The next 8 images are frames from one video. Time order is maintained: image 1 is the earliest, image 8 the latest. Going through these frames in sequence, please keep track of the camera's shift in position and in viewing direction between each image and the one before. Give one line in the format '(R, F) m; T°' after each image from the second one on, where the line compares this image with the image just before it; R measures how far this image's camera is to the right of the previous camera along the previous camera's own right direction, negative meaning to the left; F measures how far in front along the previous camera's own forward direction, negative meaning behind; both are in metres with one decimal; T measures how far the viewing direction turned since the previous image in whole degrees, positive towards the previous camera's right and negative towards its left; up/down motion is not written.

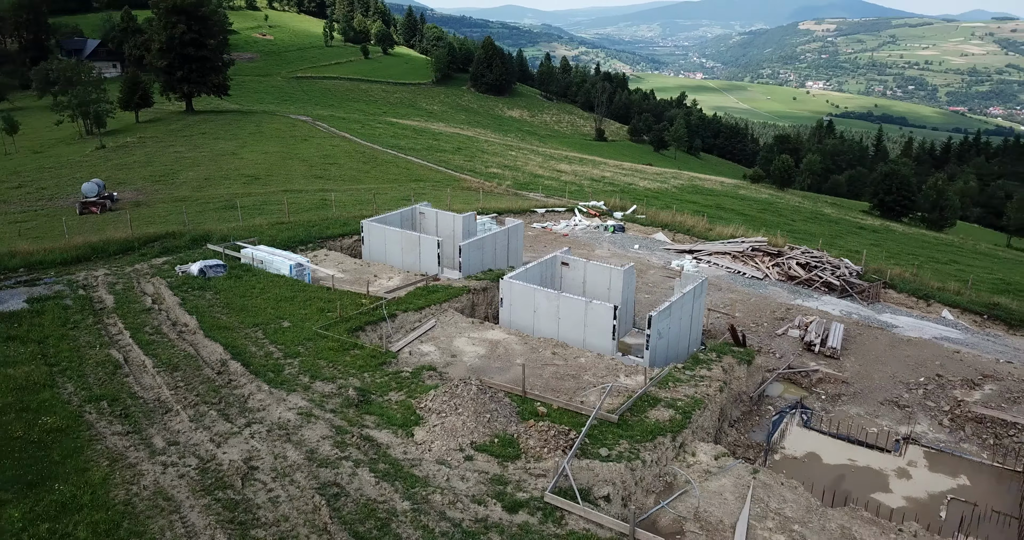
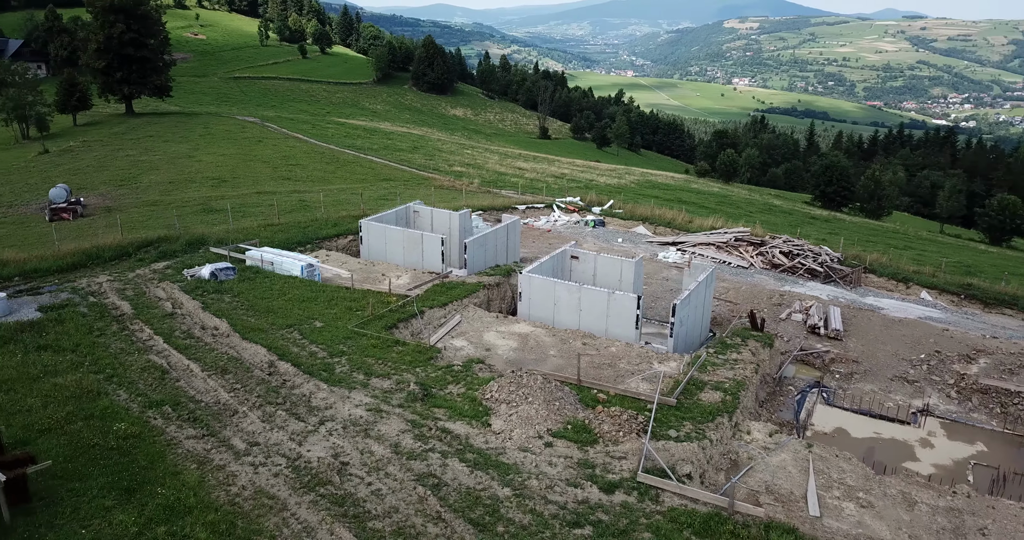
(-2.2, -0.2) m; +5°
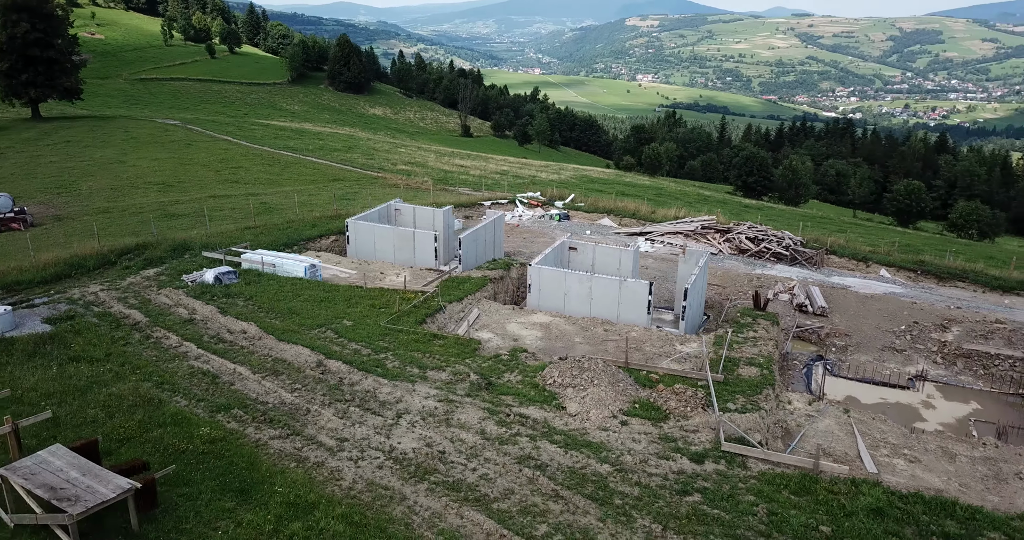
(-2.6, -0.3) m; +6°
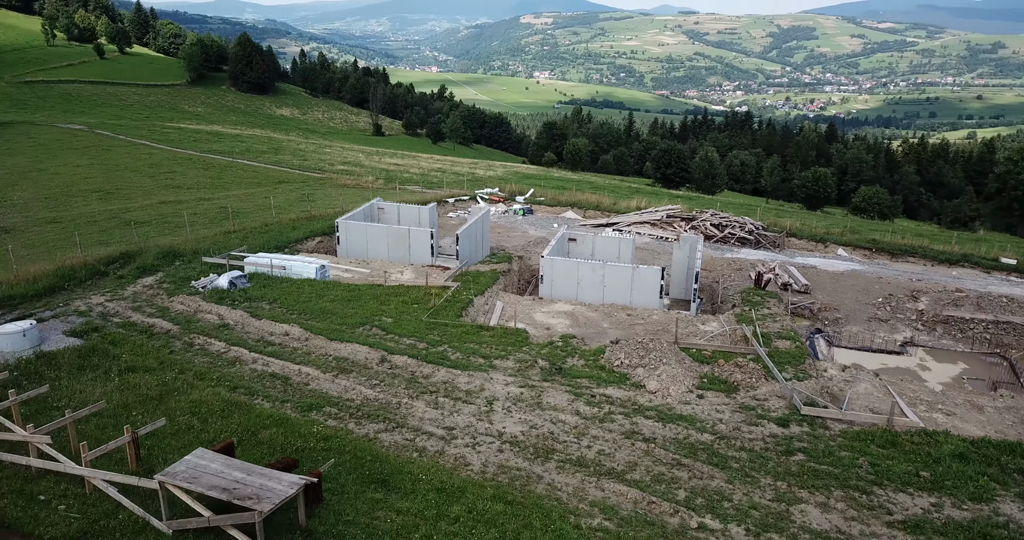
(-3.0, -0.3) m; +7°
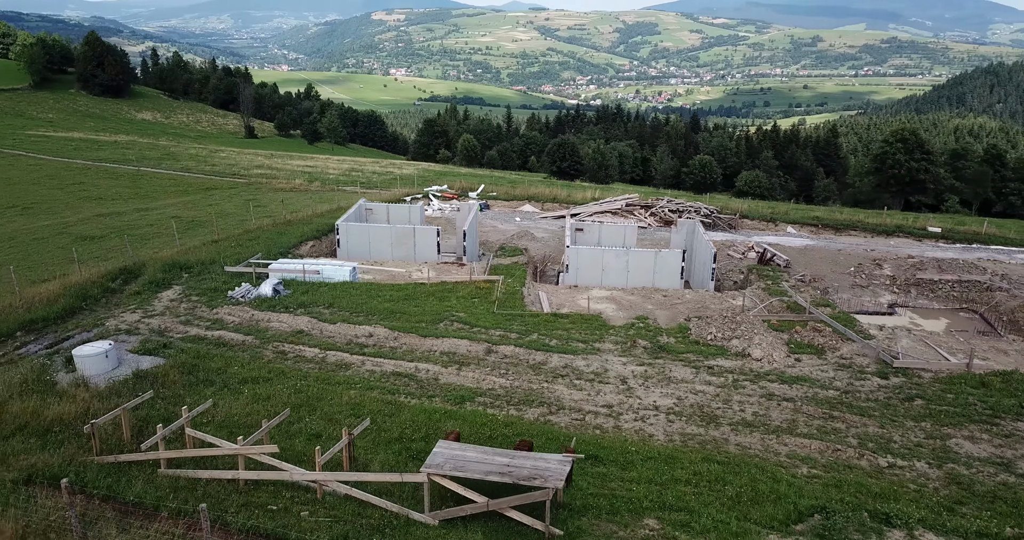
(-4.6, -0.2) m; +10°
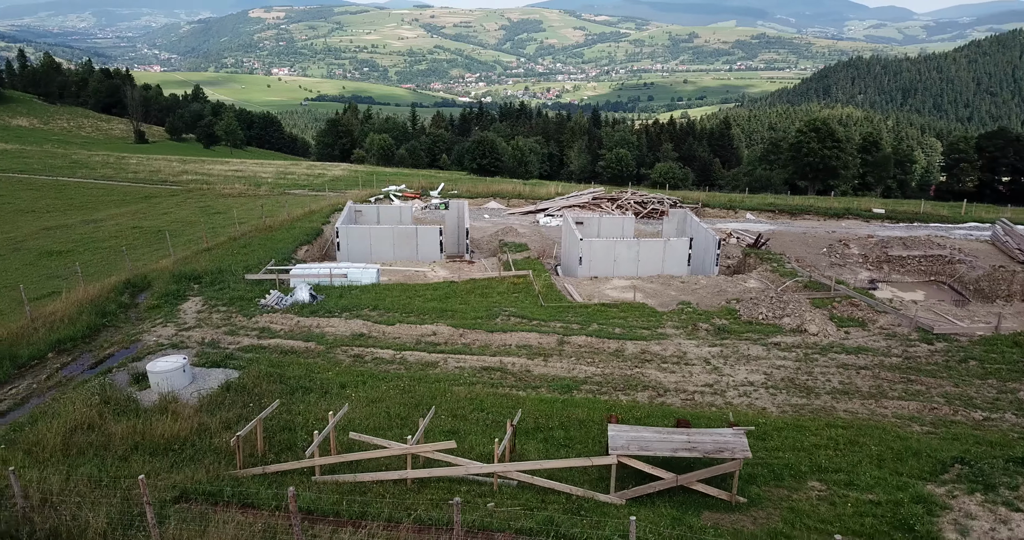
(-3.5, -0.1) m; +8°
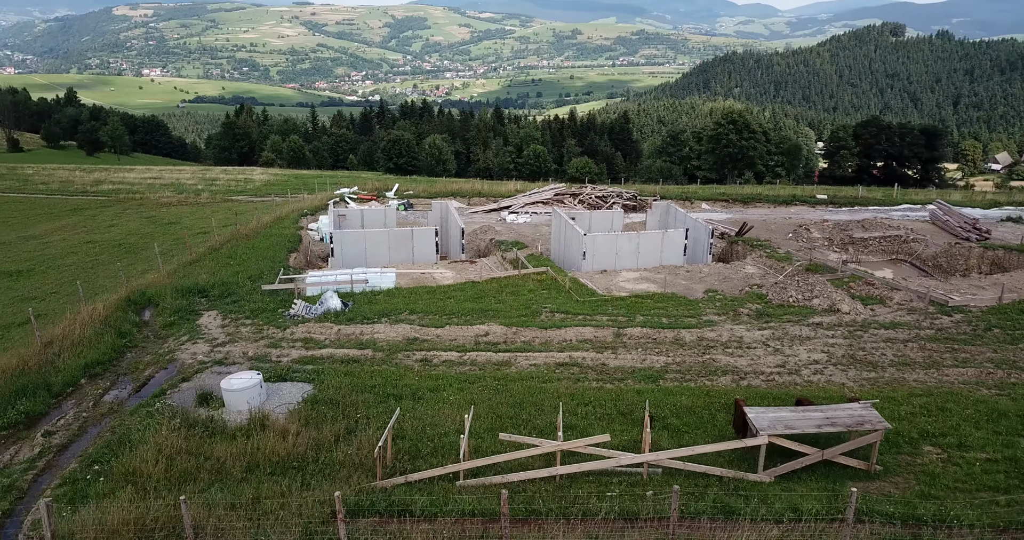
(-3.3, +0.1) m; +8°
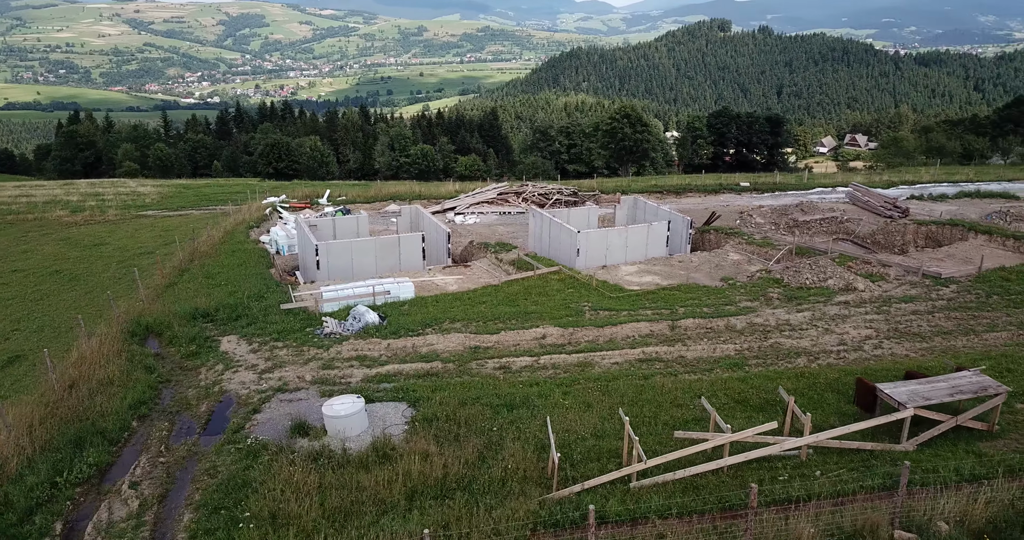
(-4.1, +0.4) m; +10°
